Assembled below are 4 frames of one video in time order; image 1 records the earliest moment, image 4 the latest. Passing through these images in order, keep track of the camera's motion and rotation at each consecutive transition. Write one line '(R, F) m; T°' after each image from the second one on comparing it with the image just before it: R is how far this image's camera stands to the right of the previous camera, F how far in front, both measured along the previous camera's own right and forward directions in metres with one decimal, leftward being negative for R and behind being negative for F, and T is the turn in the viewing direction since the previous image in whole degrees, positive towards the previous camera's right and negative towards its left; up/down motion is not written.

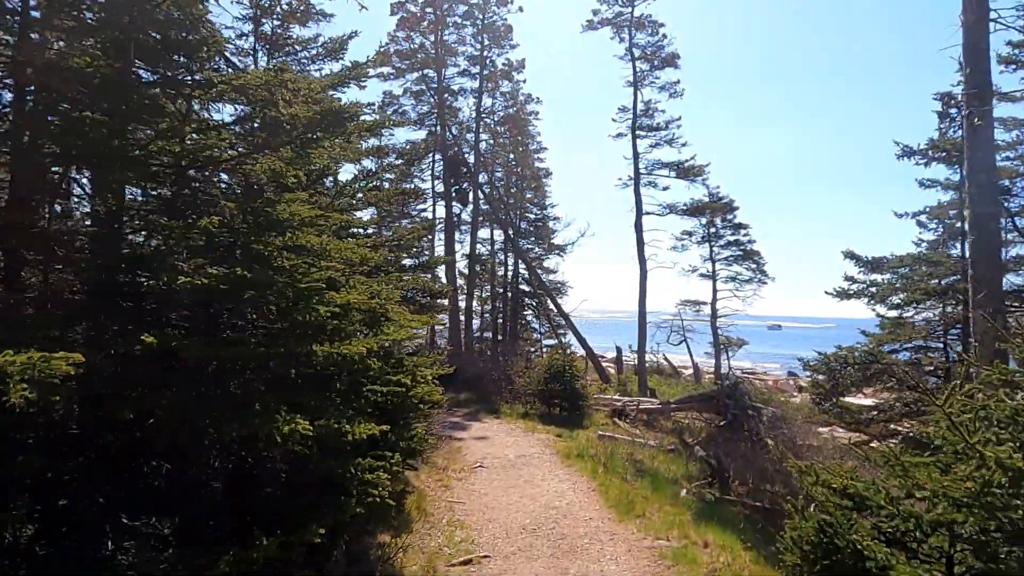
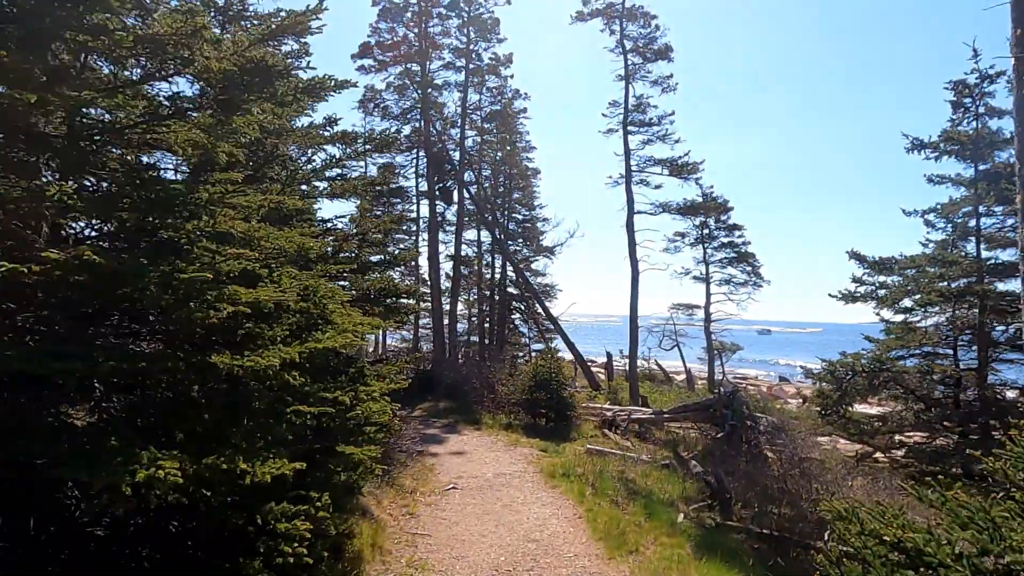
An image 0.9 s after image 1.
(+0.2, +1.0) m; +1°
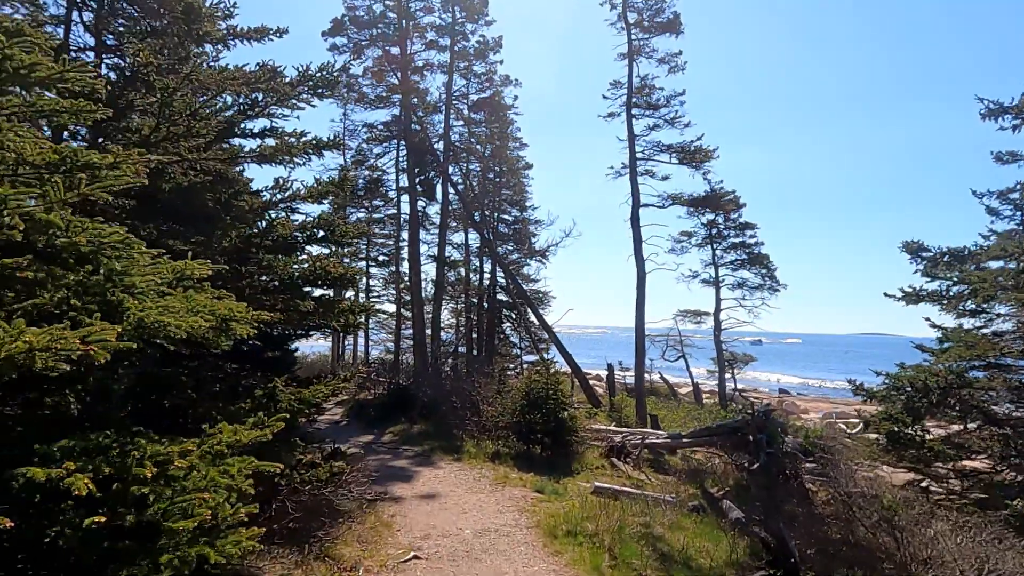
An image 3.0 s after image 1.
(+0.1, +2.4) m; +1°
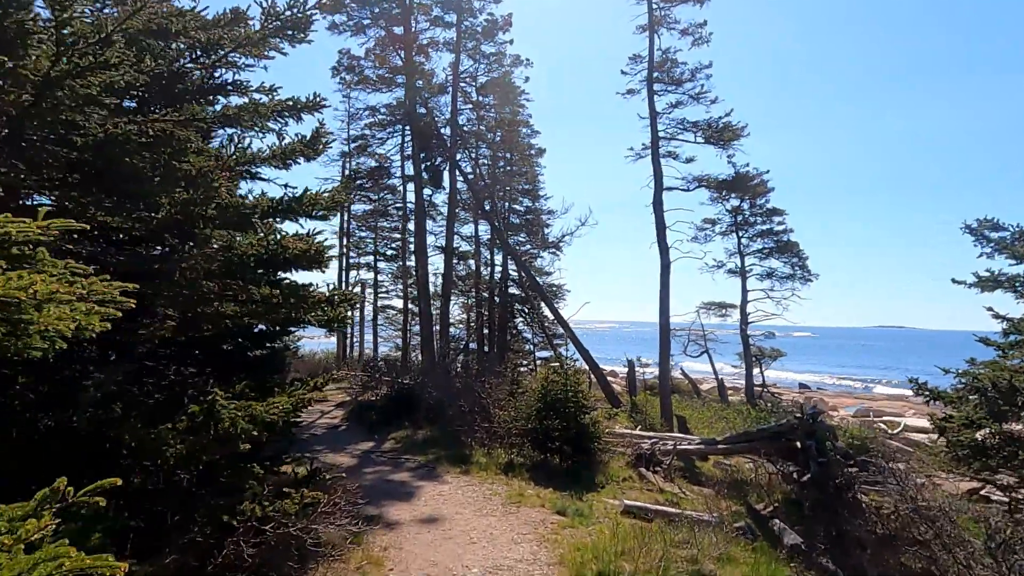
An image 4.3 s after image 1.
(0.0, +1.3) m; -1°
